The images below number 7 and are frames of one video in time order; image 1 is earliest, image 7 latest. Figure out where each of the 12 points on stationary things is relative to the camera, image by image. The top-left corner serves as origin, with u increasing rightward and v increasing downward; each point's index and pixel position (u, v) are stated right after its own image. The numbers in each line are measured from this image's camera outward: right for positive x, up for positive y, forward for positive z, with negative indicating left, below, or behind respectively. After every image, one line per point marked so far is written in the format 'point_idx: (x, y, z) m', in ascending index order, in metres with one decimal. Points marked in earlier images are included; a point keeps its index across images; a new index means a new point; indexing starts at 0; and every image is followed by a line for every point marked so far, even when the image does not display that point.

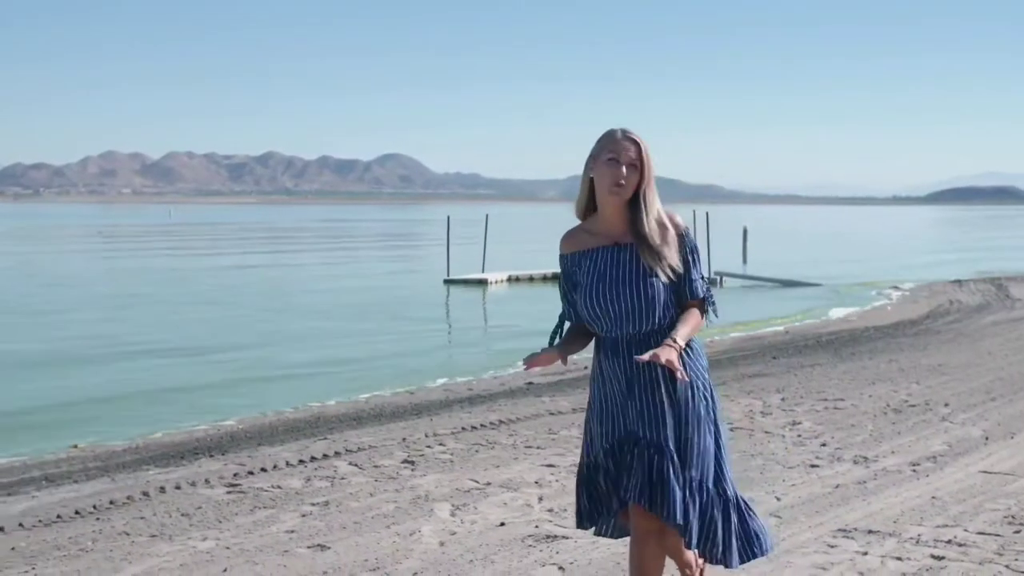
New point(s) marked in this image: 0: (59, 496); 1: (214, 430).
0: (-3.0, -1.4, +7.2) m
1: (-2.9, -1.4, +10.5) m
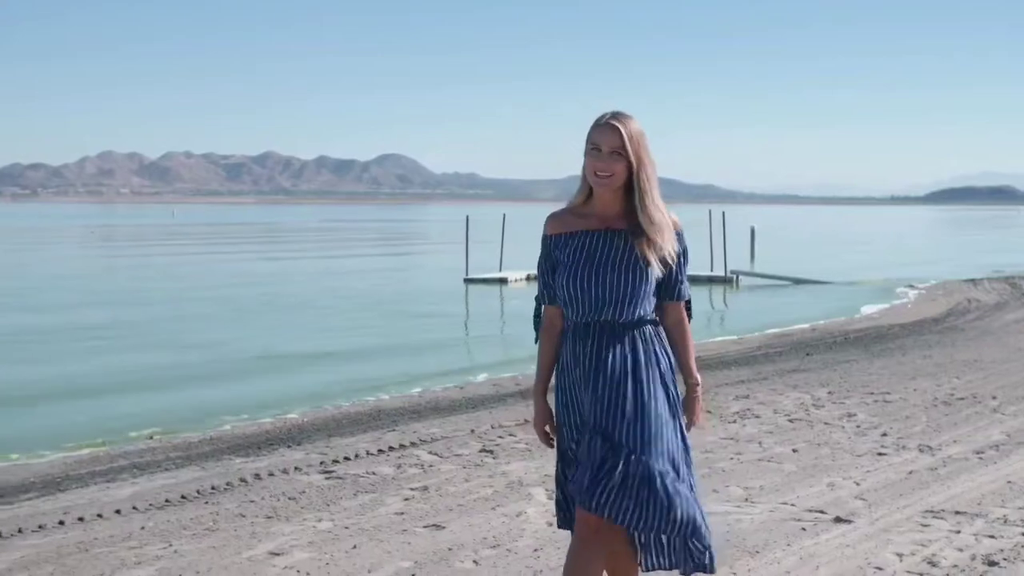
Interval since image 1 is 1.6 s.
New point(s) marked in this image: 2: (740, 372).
0: (-2.4, -1.3, +7.5) m
1: (-2.3, -1.3, +10.8) m
2: (+3.0, -1.1, +14.3) m
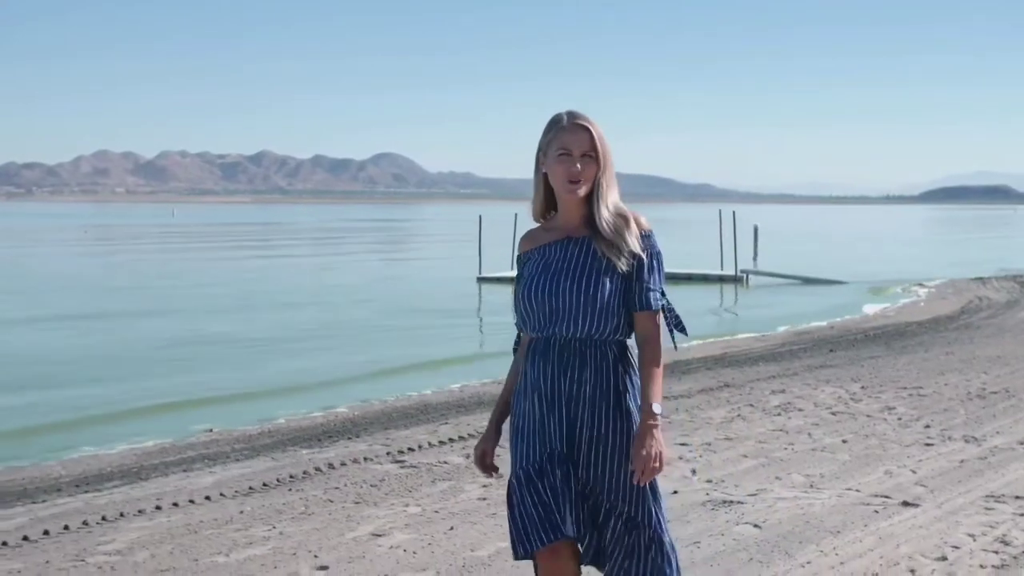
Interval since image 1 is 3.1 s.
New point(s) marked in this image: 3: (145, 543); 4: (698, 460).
0: (-2.0, -1.3, +7.8) m
1: (-1.9, -1.3, +11.1) m
2: (+3.4, -1.1, +14.6) m
3: (-1.8, -1.3, +5.5) m
4: (+1.3, -1.2, +7.5) m
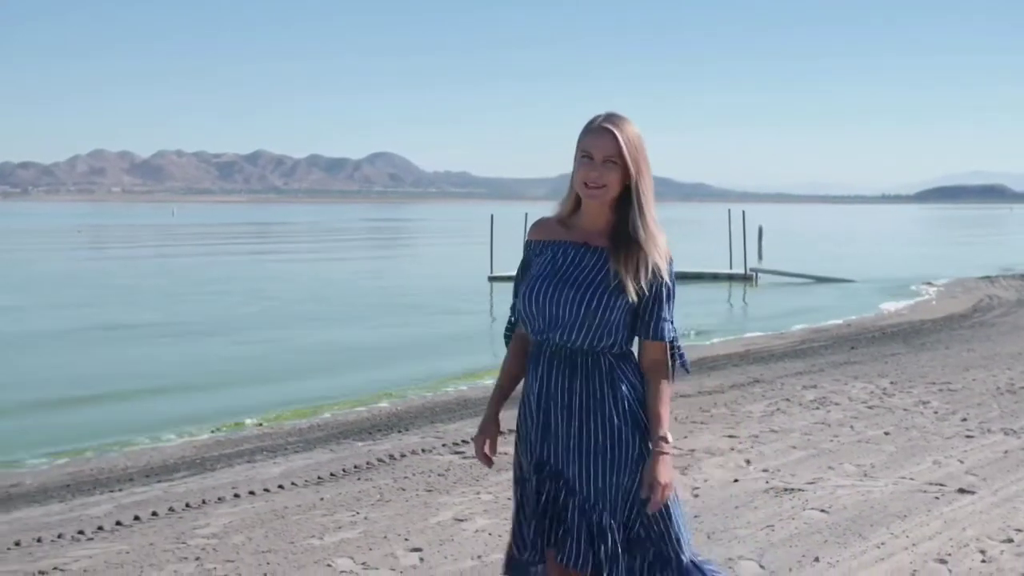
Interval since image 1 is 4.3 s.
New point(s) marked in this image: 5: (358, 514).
0: (-1.6, -1.3, +8.0) m
1: (-1.4, -1.3, +11.3) m
2: (+3.9, -1.1, +14.9) m
3: (-1.4, -1.3, +5.7) m
4: (+1.7, -1.2, +7.8) m
5: (-0.8, -1.2, +6.0) m
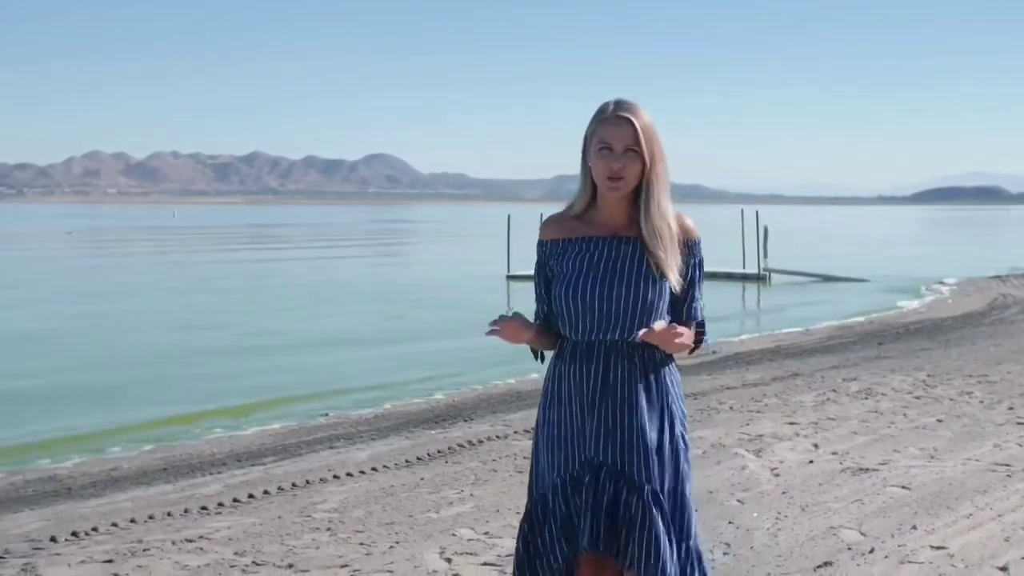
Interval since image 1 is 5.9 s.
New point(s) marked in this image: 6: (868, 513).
0: (-1.0, -1.2, +8.4) m
1: (-0.9, -1.2, +11.7) m
2: (+4.4, -1.0, +15.2) m
3: (-0.9, -1.2, +6.1) m
4: (+2.2, -1.1, +8.1) m
5: (-0.3, -1.2, +6.3) m
6: (+1.8, -1.1, +5.5) m
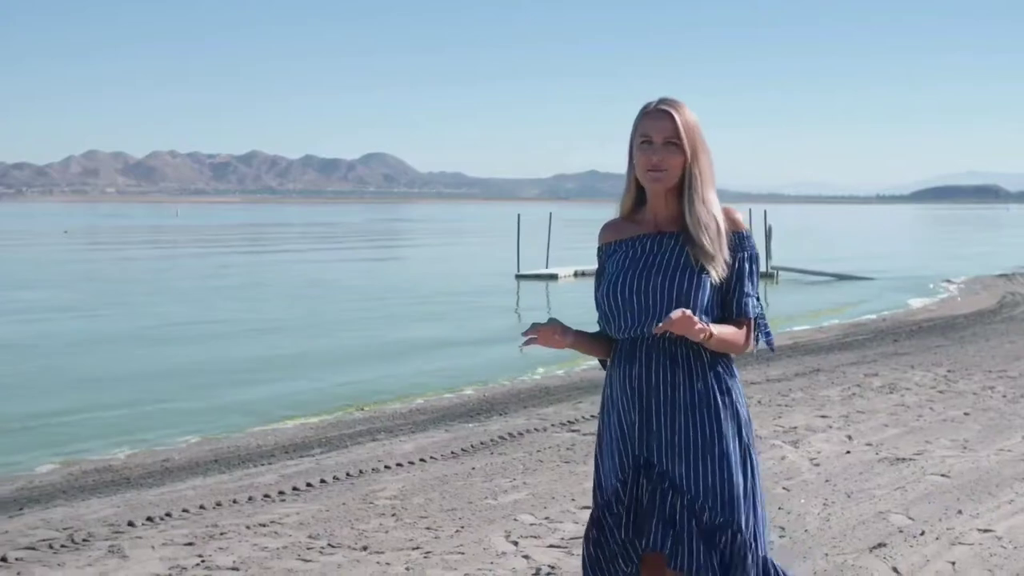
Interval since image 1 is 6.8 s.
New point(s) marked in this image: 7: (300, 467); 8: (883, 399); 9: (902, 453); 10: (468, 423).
0: (-0.7, -1.2, +8.6) m
1: (-0.6, -1.2, +11.9) m
2: (+4.7, -1.0, +15.4) m
3: (-0.6, -1.2, +6.3) m
4: (+2.6, -1.1, +8.4) m
5: (0.0, -1.2, +6.6) m
6: (+2.1, -1.1, +5.7) m
7: (-1.5, -1.2, +7.5) m
8: (+3.4, -1.0, +10.1) m
9: (+2.6, -1.1, +7.3) m
10: (-0.4, -1.2, +9.6) m
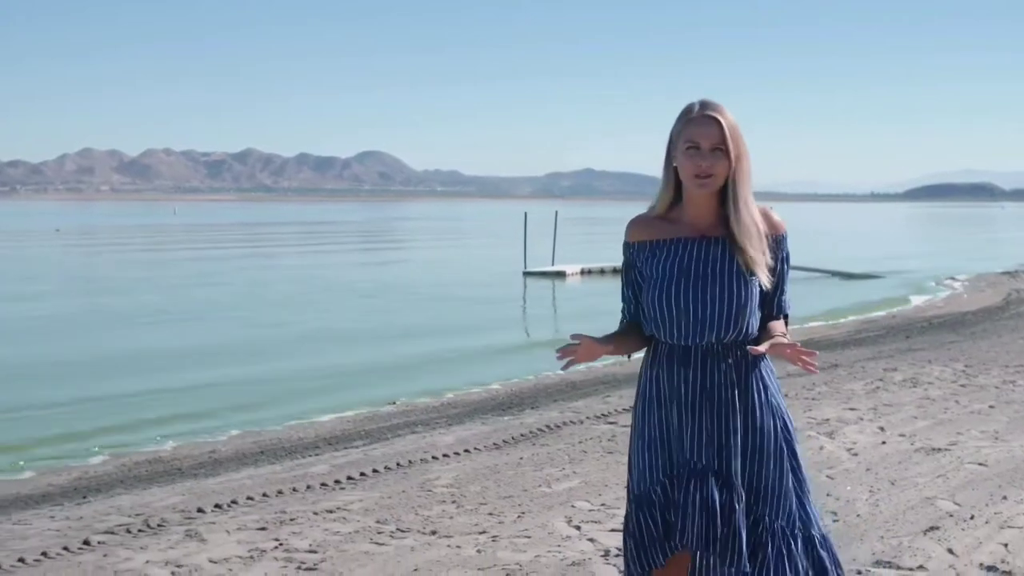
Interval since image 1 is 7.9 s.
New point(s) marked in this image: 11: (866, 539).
0: (-0.4, -1.2, +8.8) m
1: (-0.3, -1.1, +12.1) m
2: (+5.0, -0.9, +15.6) m
3: (-0.3, -1.1, +6.5) m
4: (+2.9, -1.0, +8.6) m
5: (+0.3, -1.1, +6.7) m
6: (+2.4, -1.1, +5.9) m
7: (-1.2, -1.2, +7.7) m
8: (+3.7, -1.0, +10.3) m
9: (+2.9, -1.1, +7.5) m
10: (-0.1, -1.2, +9.8) m
11: (+1.6, -1.1, +4.9) m
